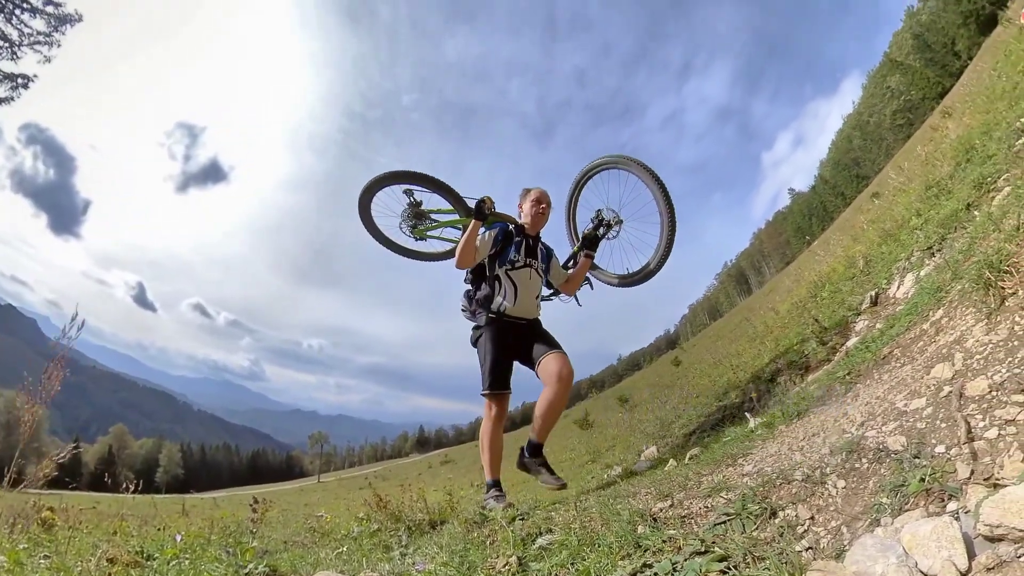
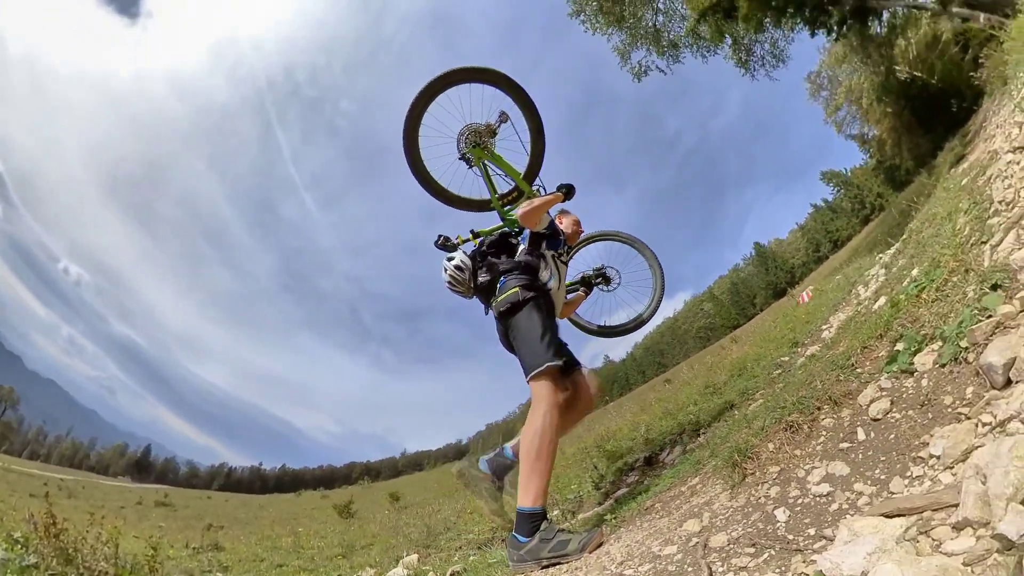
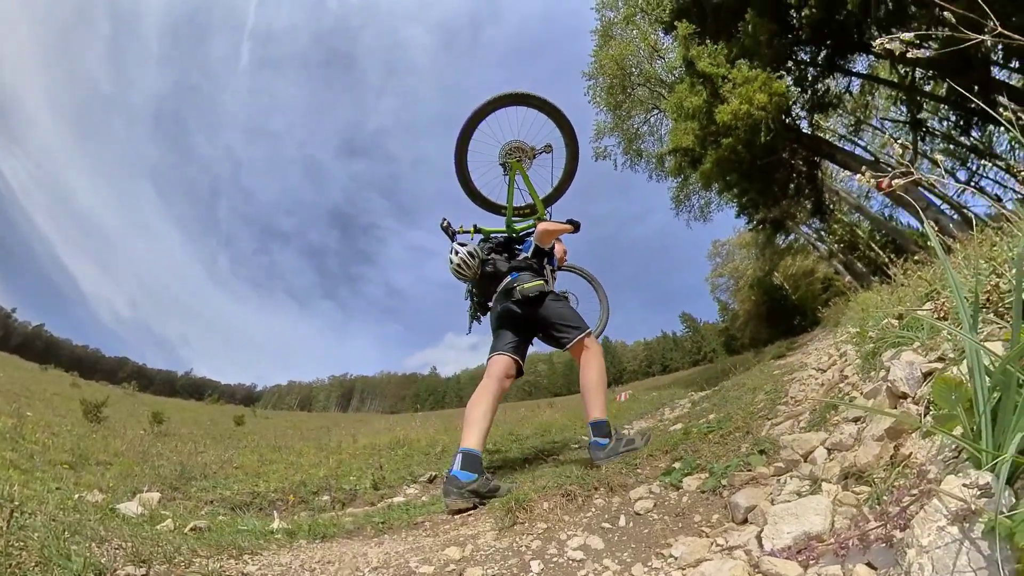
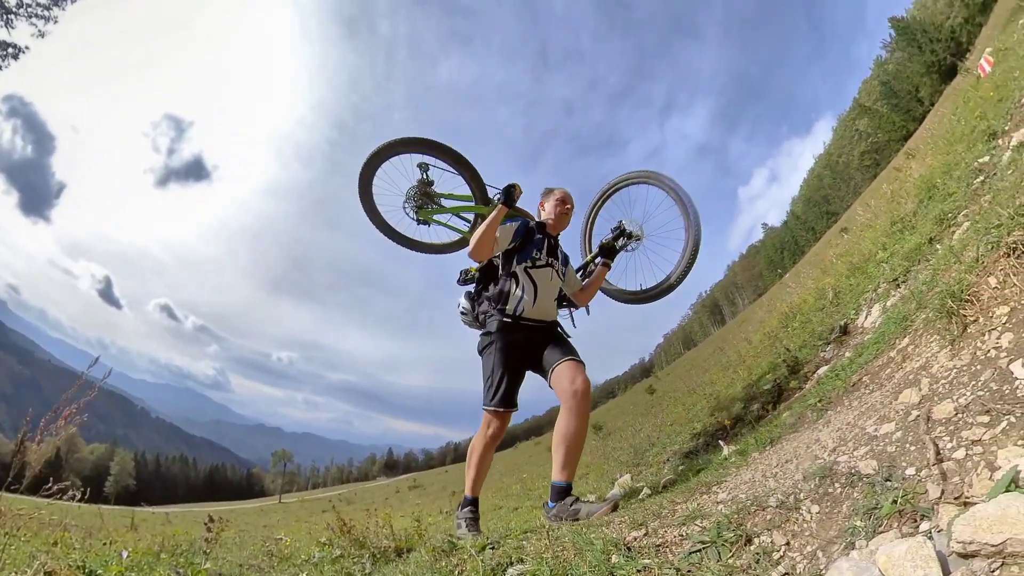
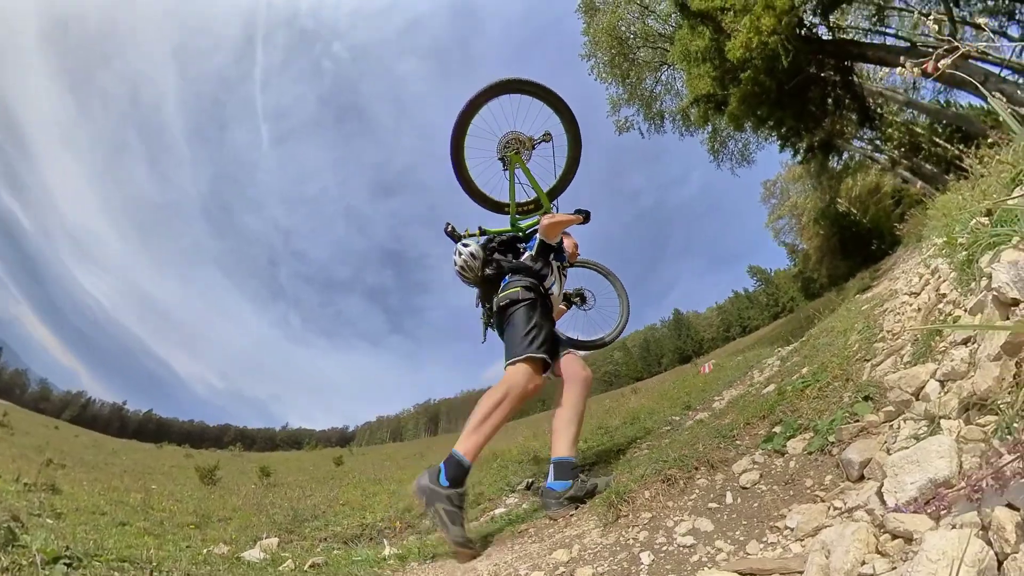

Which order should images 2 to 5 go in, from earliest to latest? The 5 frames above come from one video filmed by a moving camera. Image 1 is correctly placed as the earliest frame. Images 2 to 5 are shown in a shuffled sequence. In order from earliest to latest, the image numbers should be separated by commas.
4, 2, 5, 3
